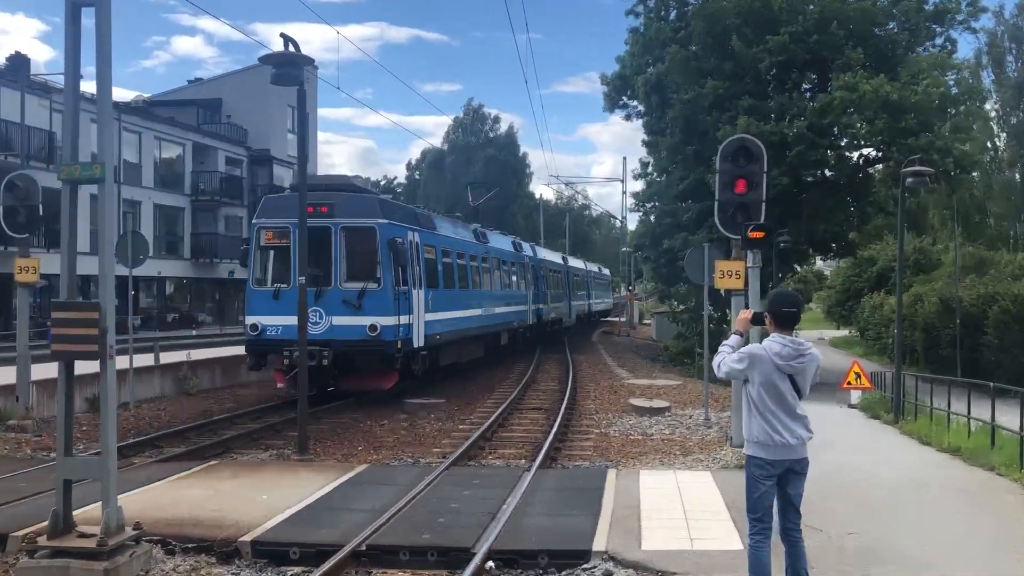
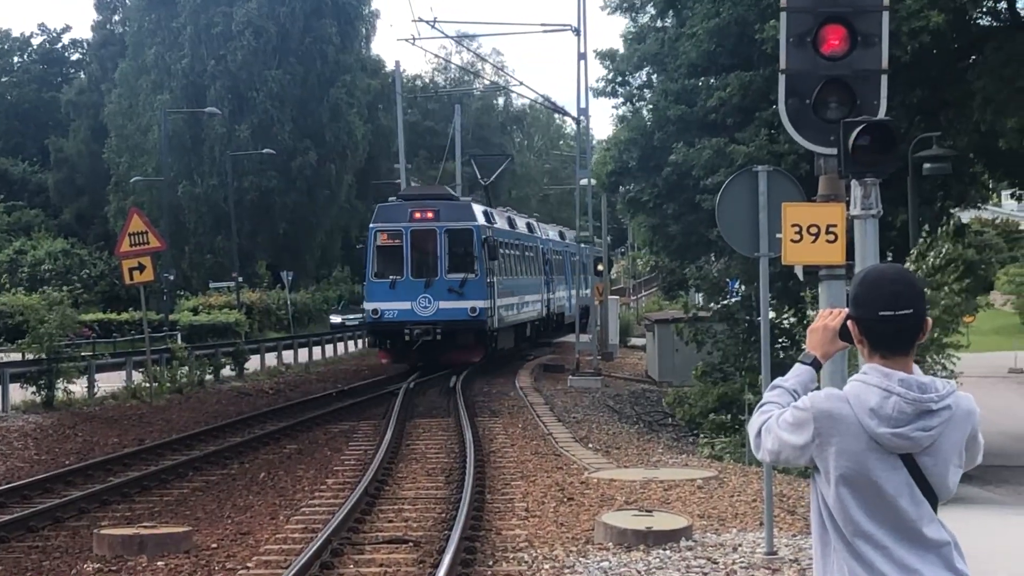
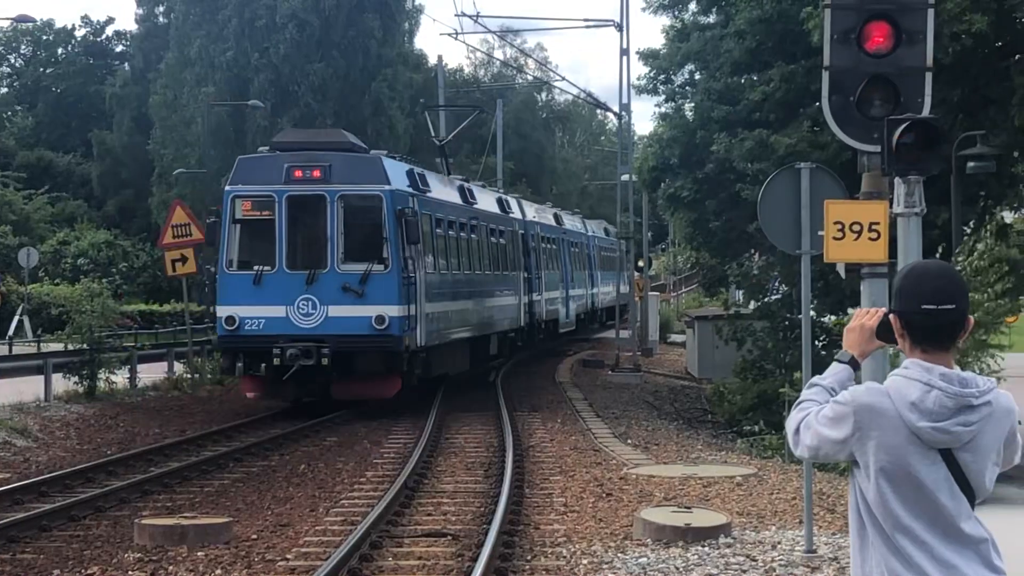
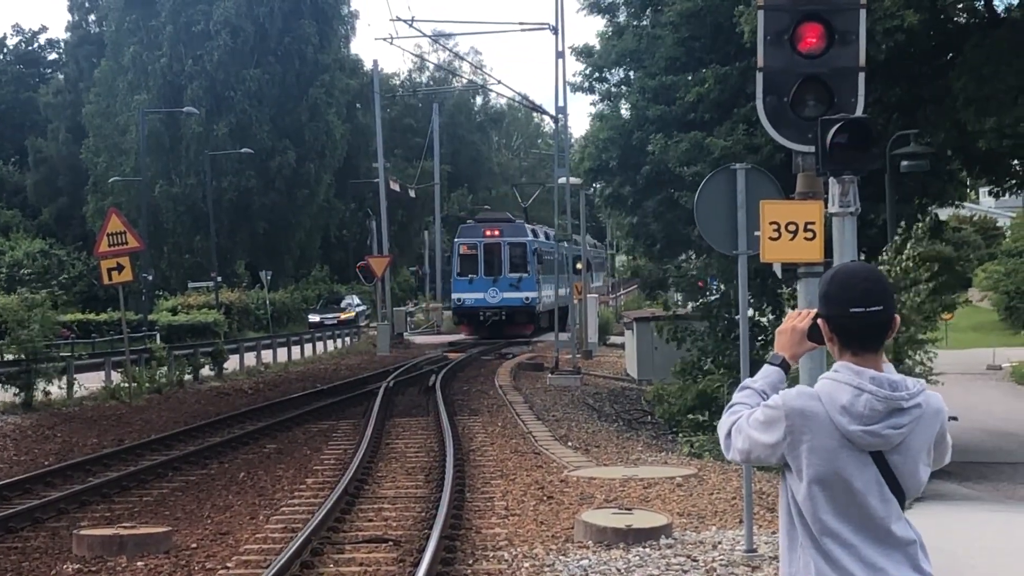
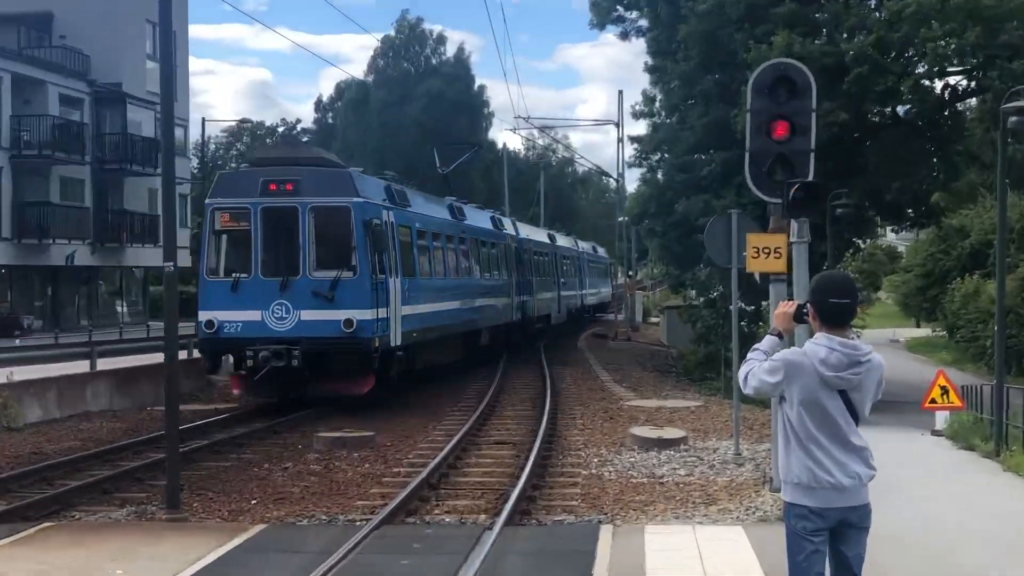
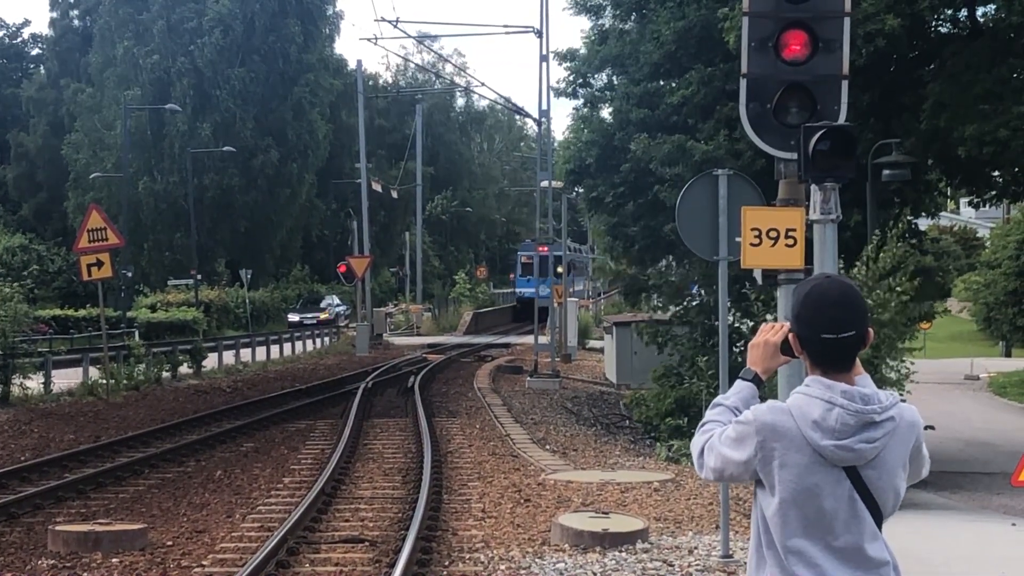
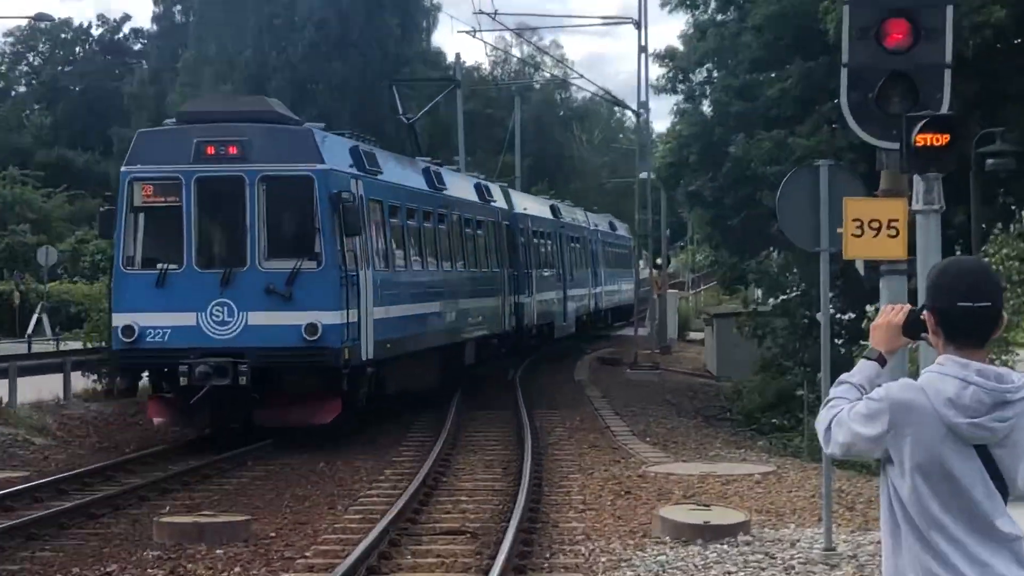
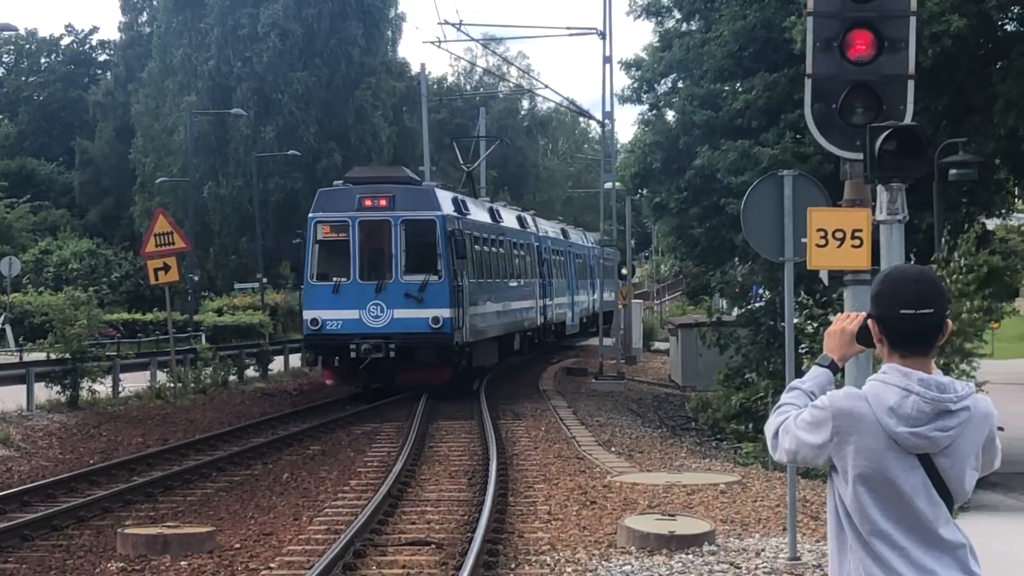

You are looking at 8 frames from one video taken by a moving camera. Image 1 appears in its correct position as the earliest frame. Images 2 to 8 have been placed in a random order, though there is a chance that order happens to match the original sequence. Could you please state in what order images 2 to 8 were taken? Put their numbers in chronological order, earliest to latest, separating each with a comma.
5, 7, 3, 8, 2, 4, 6
